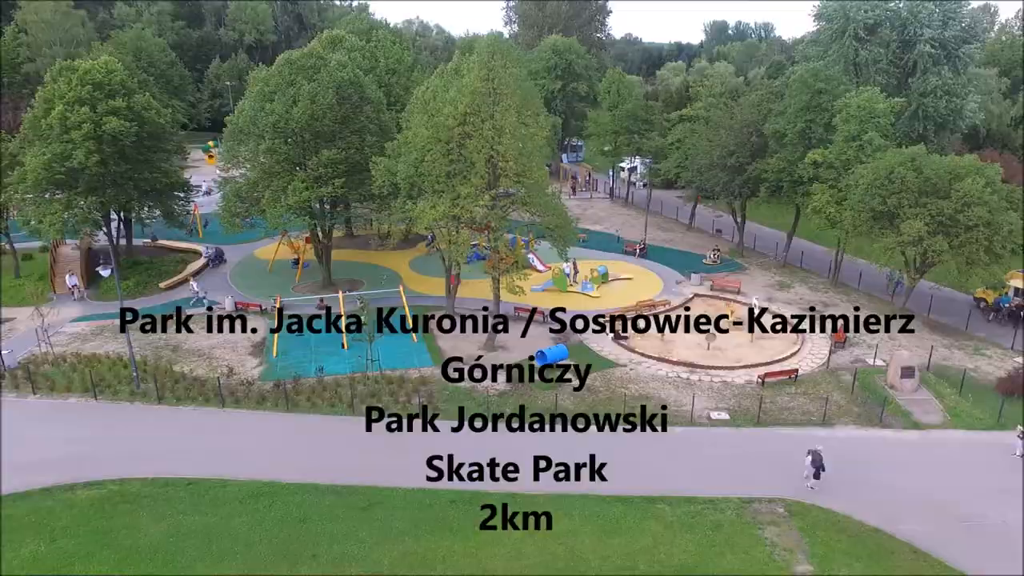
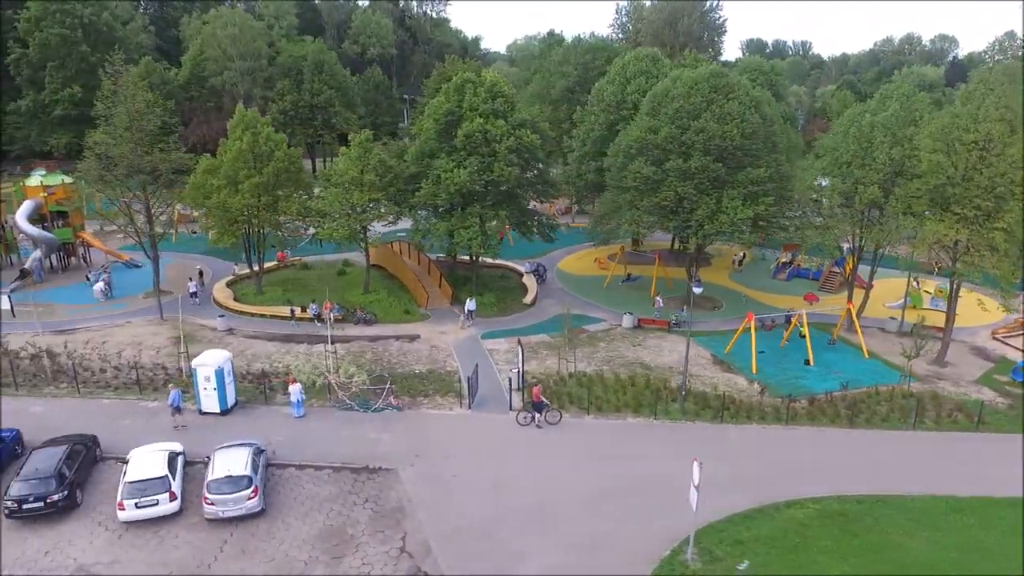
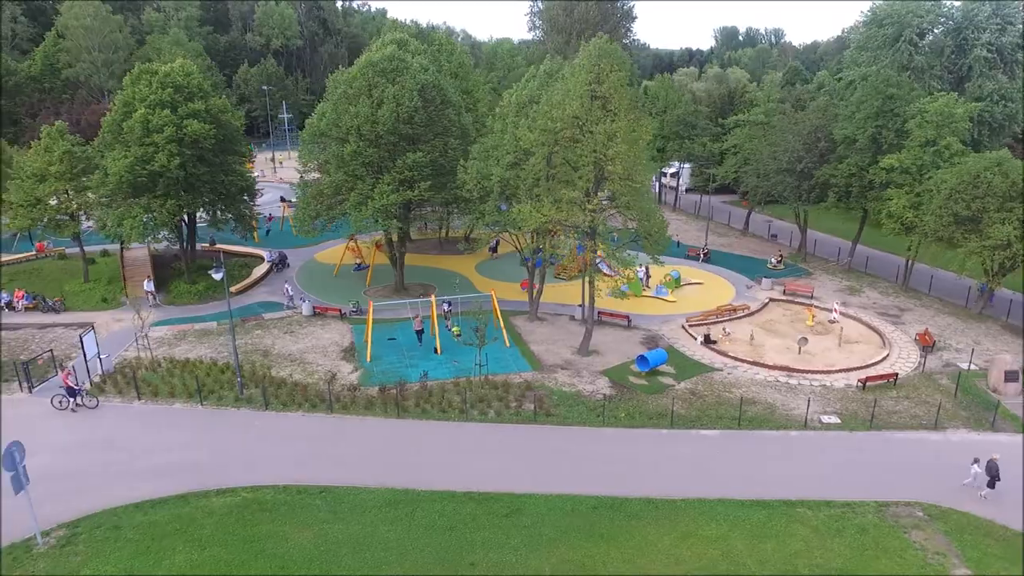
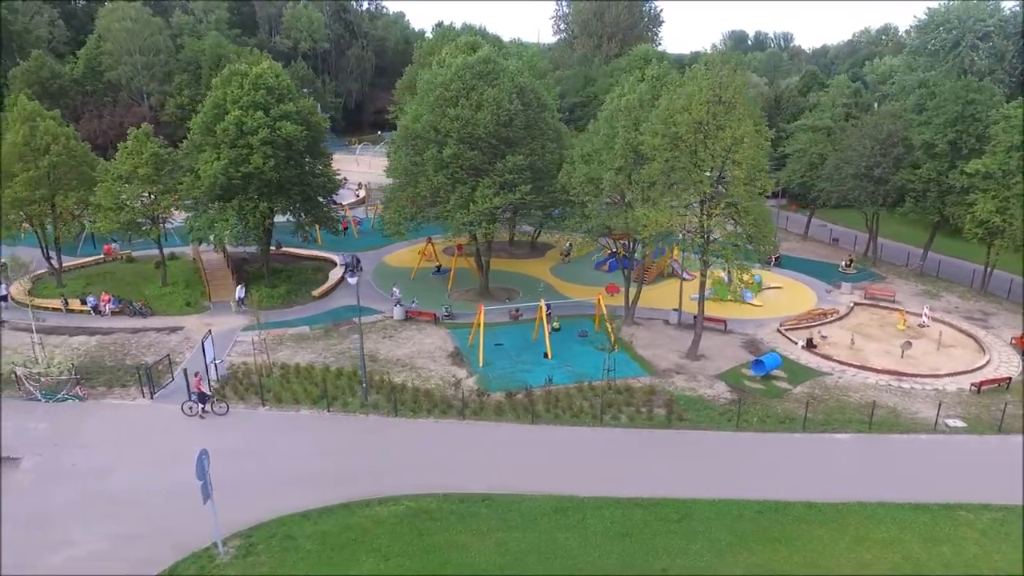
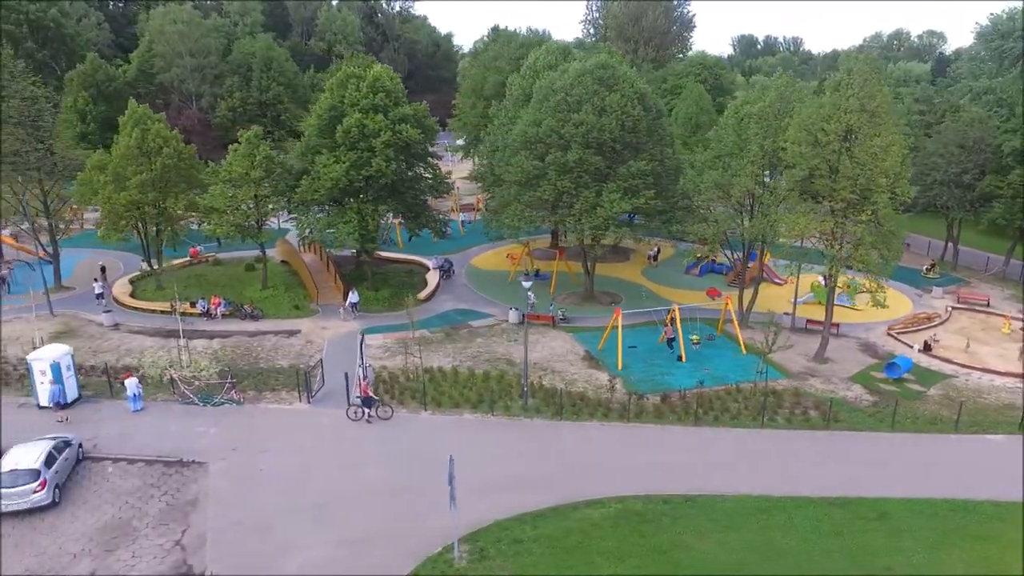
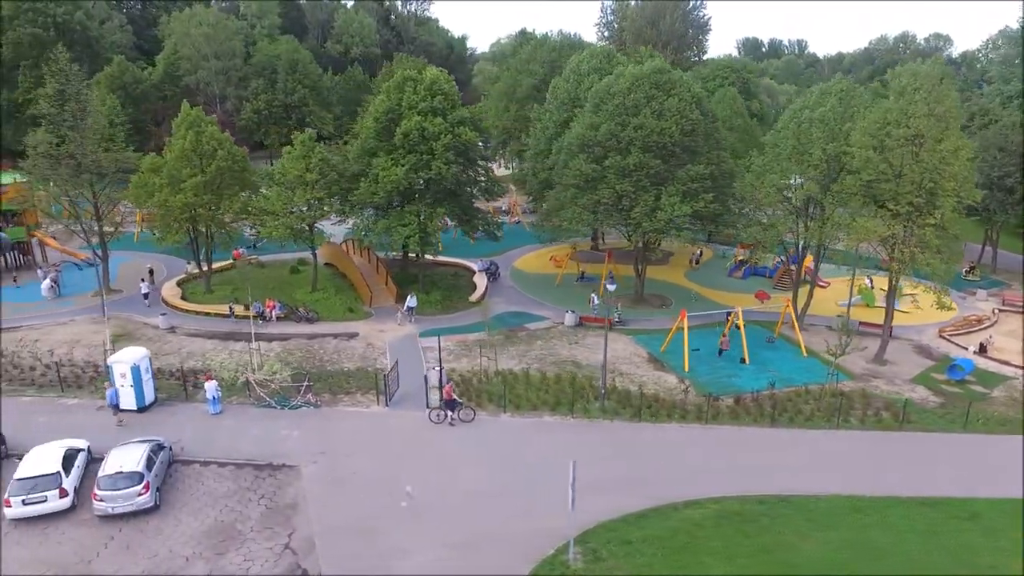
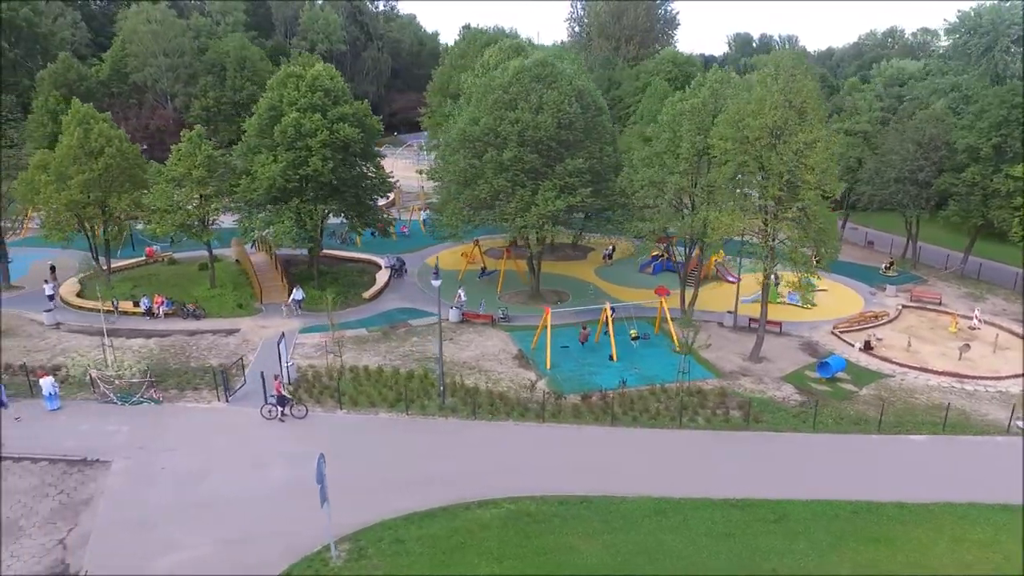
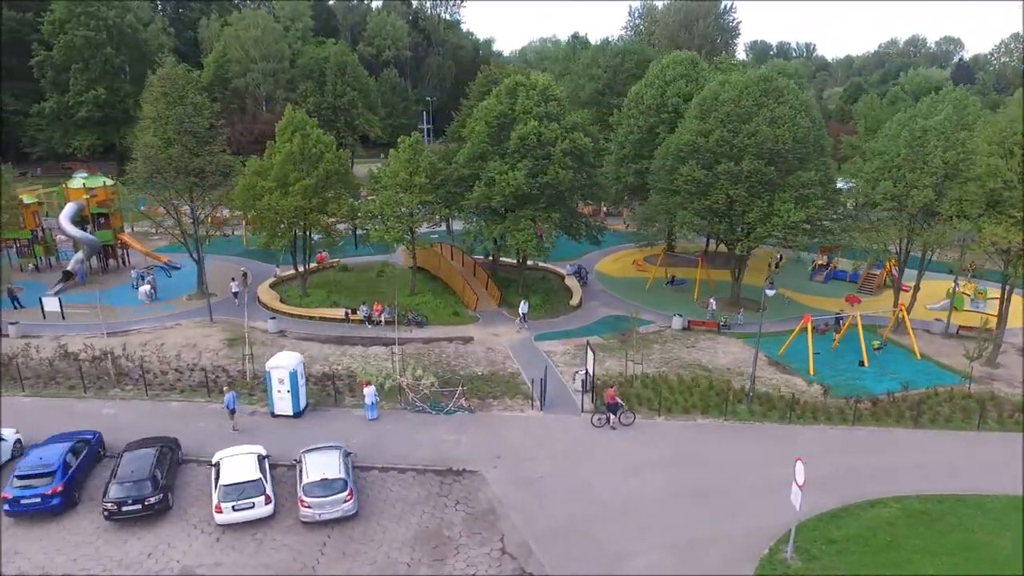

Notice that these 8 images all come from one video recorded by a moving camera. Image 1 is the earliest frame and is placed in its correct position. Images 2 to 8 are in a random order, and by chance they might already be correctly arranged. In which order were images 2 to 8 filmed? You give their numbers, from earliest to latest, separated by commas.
3, 4, 7, 5, 6, 2, 8
